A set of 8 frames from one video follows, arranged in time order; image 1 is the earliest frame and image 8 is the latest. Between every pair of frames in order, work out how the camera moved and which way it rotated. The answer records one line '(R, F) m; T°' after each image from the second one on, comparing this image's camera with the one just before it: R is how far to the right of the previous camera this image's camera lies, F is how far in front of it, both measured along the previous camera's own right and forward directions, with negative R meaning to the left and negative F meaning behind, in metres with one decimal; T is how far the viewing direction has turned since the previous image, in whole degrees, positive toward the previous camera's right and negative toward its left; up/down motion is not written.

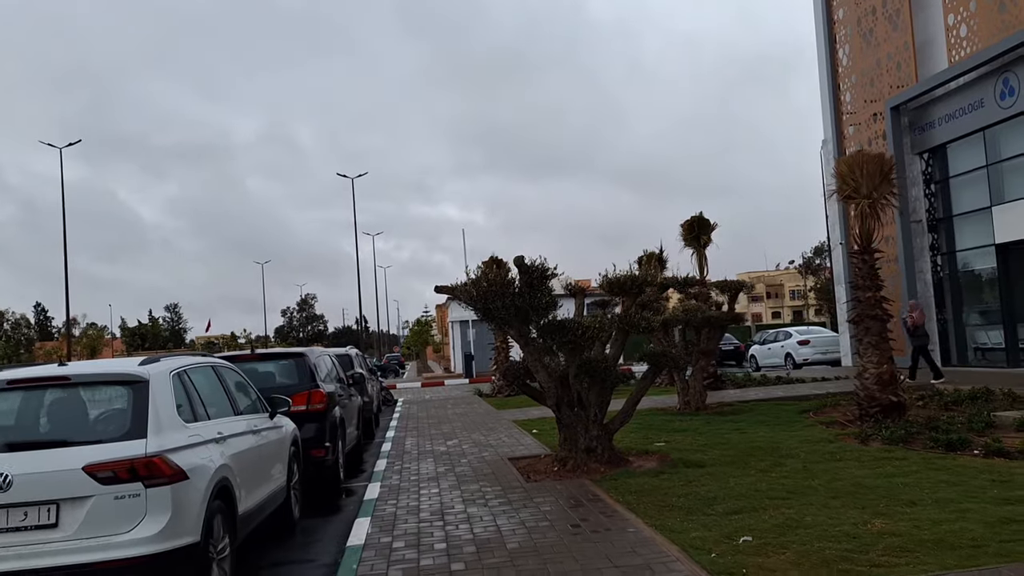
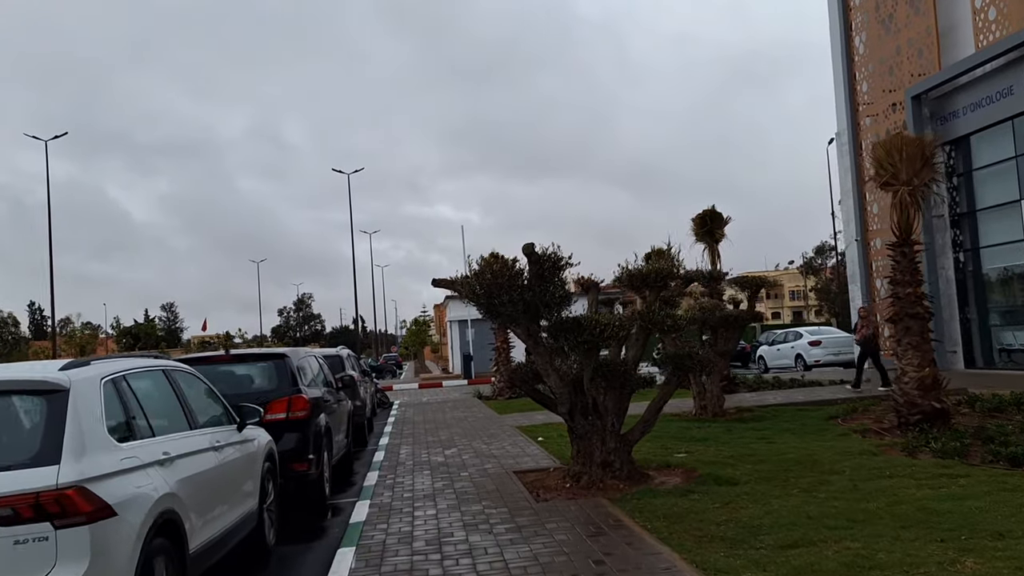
(-0.1, +1.1) m; 0°
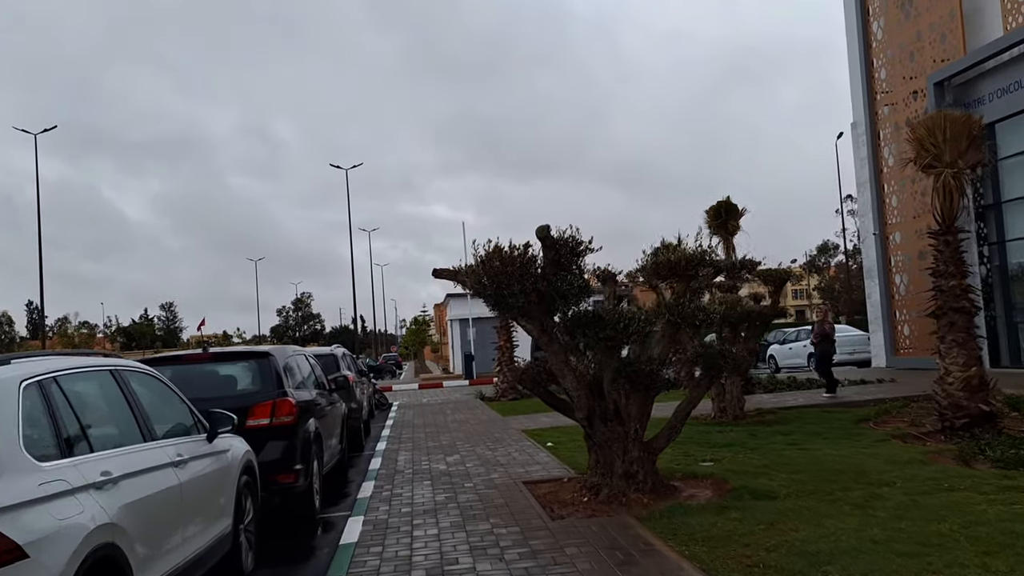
(-0.1, +0.9) m; 0°
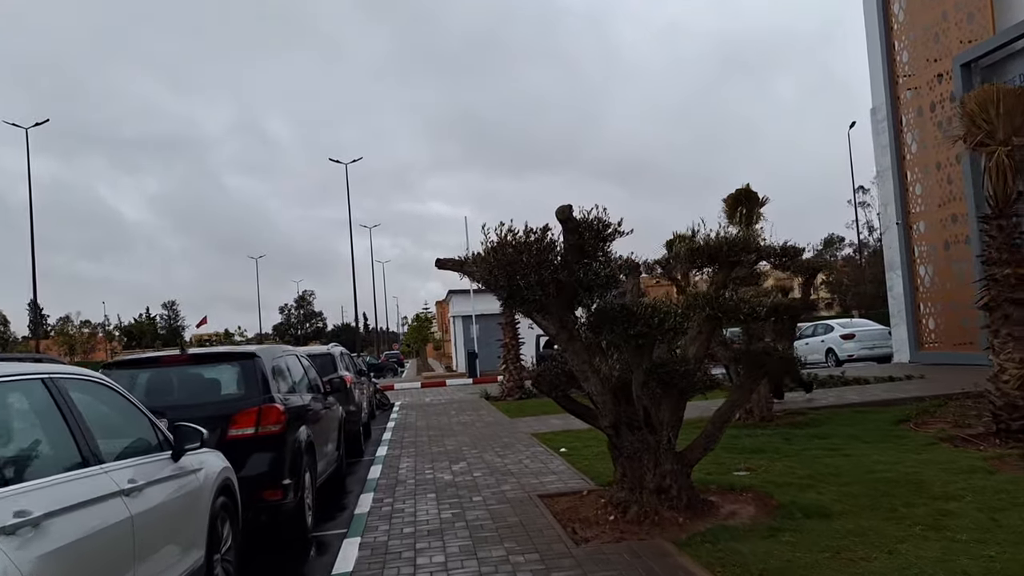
(-0.1, +0.9) m; 0°
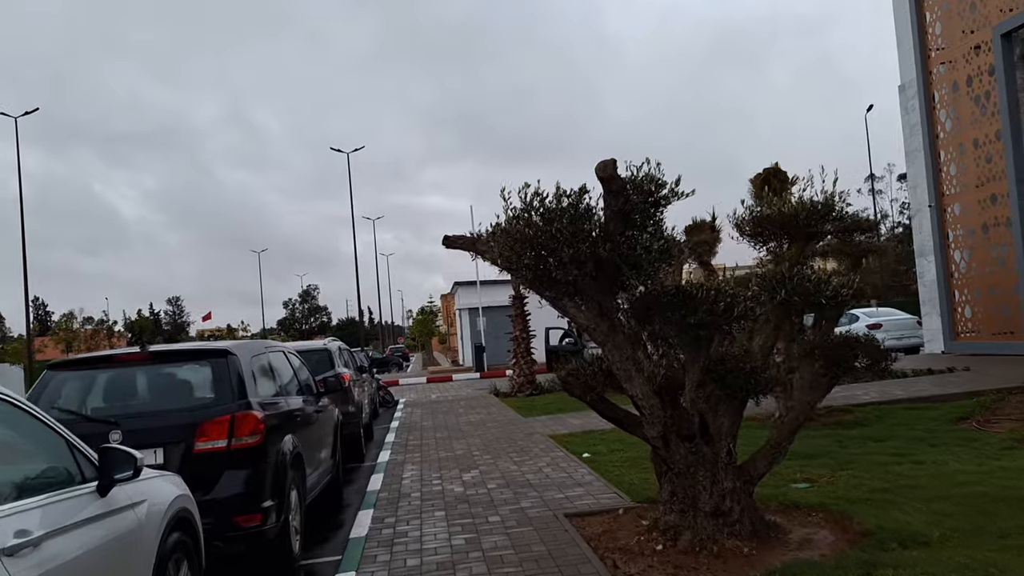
(-0.1, +1.2) m; 0°
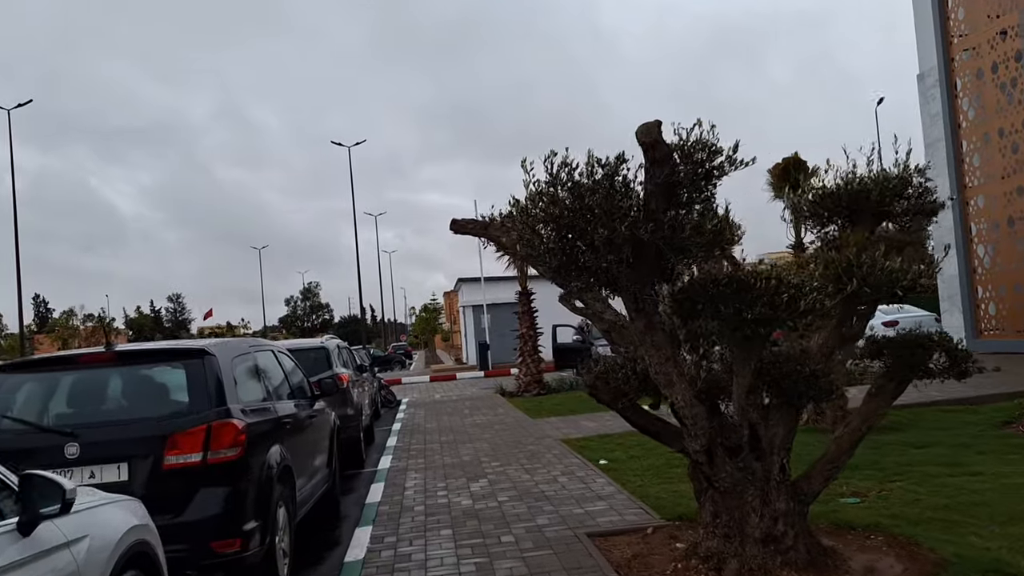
(-0.1, +0.7) m; 0°
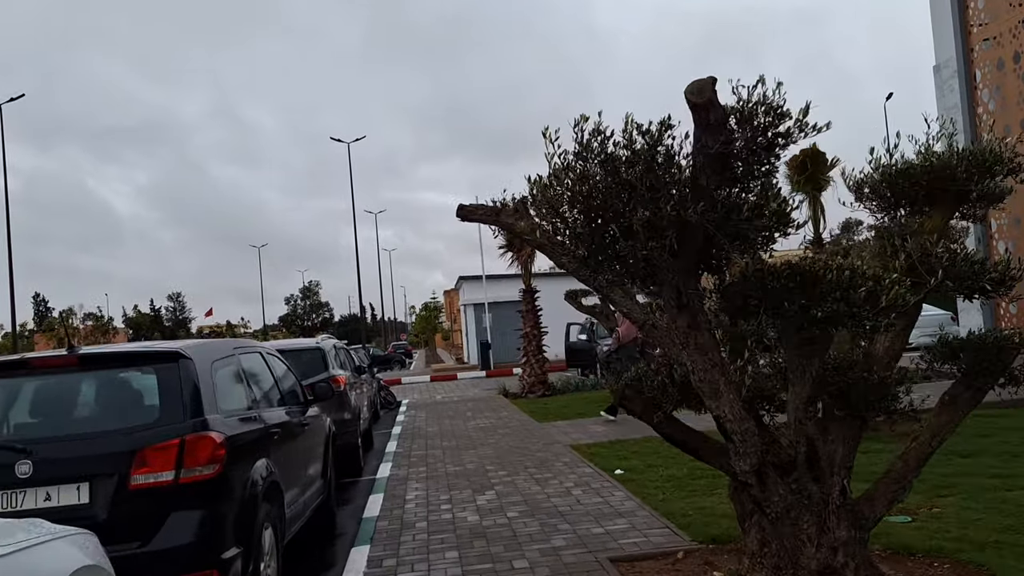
(-0.1, +0.6) m; 0°
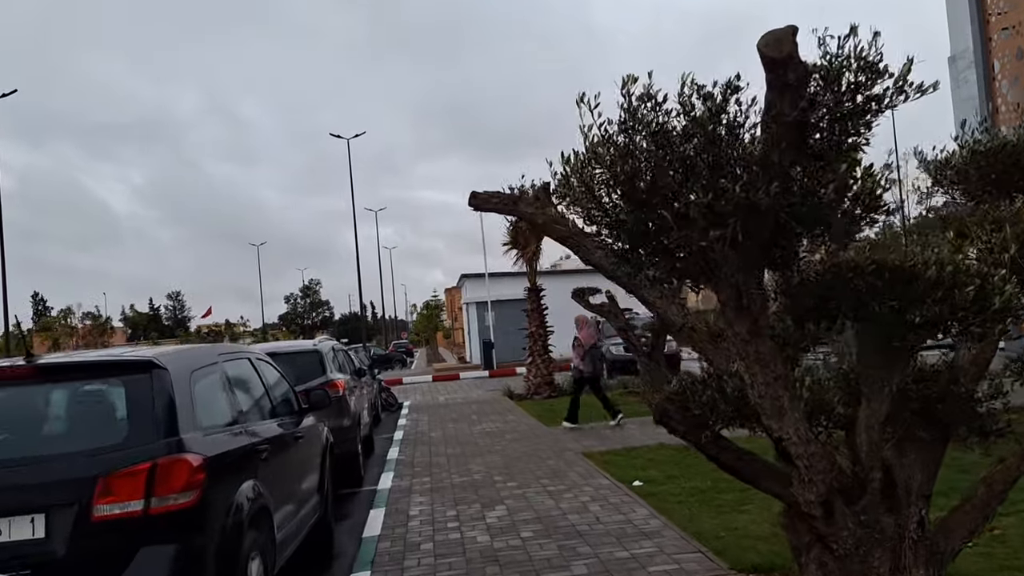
(-0.1, +0.6) m; 0°
